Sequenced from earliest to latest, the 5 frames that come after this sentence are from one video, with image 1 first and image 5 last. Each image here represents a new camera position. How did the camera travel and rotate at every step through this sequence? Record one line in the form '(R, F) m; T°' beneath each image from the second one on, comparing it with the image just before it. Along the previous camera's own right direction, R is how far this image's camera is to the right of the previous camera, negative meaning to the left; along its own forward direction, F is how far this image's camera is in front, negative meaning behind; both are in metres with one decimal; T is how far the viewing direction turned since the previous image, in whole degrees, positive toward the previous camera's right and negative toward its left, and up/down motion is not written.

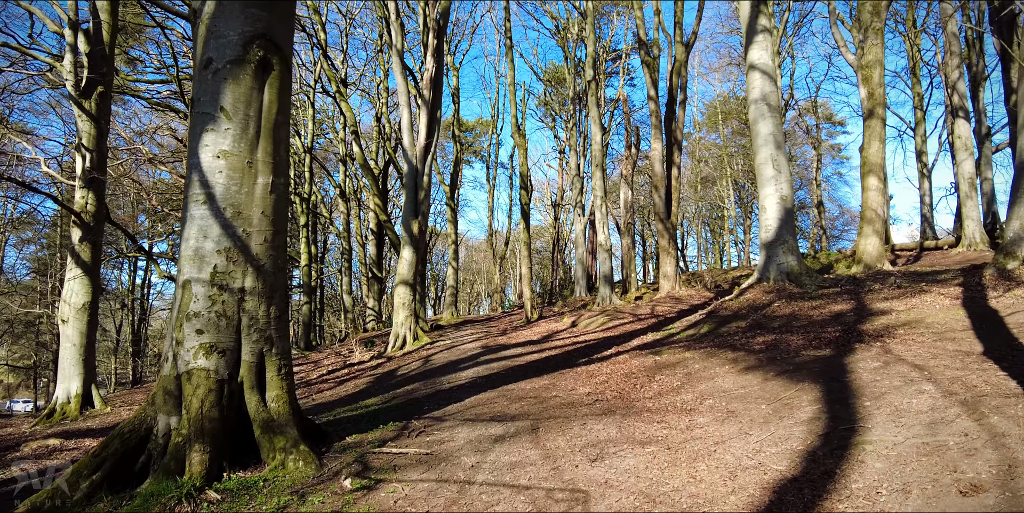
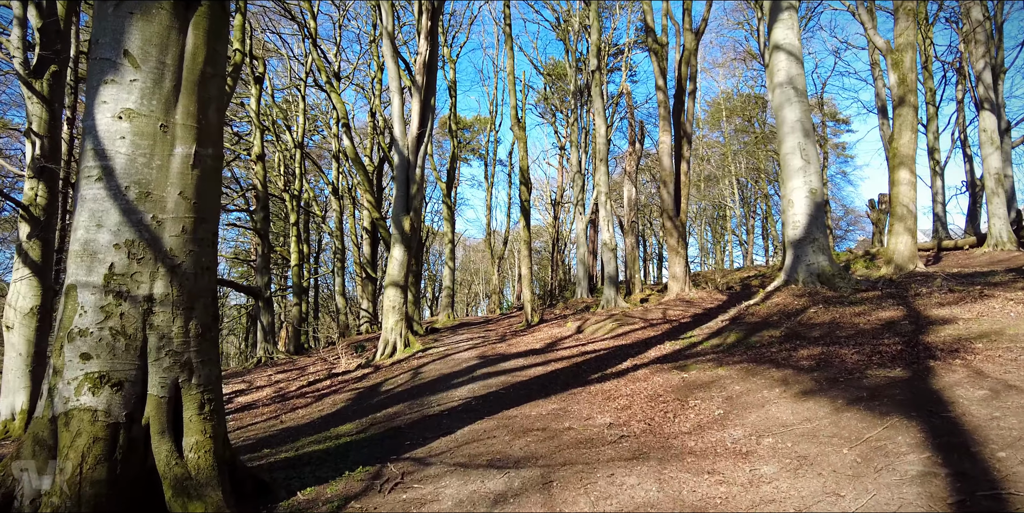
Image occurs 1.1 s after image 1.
(0.0, +0.9) m; 0°
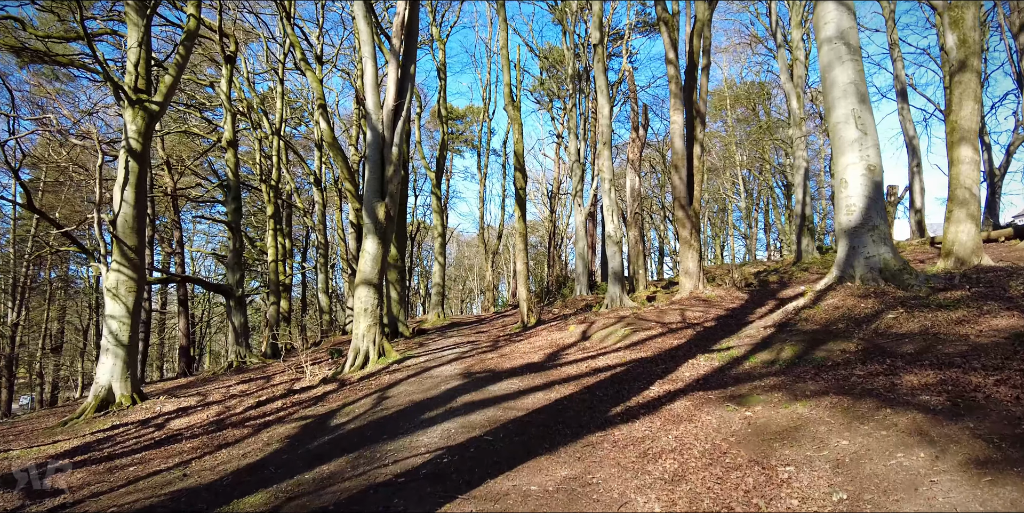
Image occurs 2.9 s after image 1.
(0.0, +1.5) m; 0°
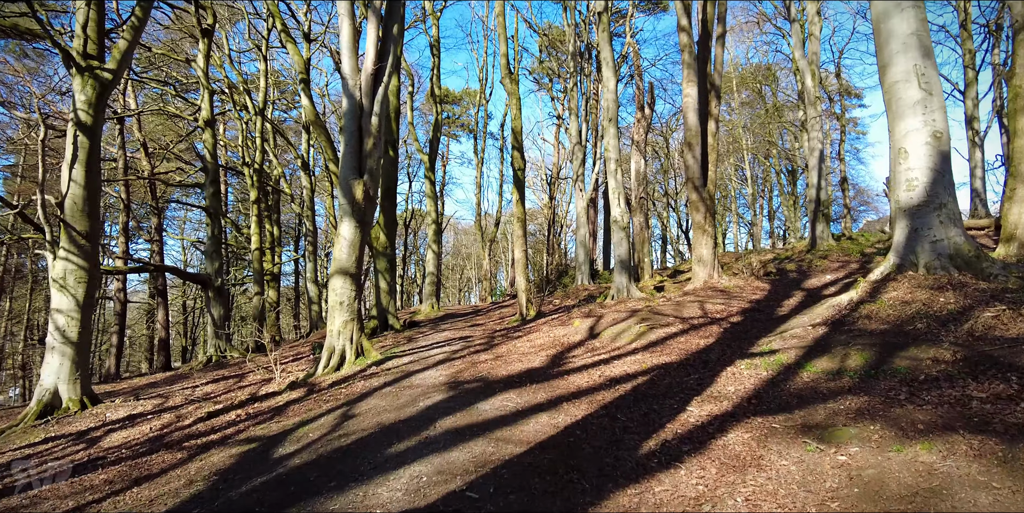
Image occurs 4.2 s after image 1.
(0.0, +1.1) m; 0°
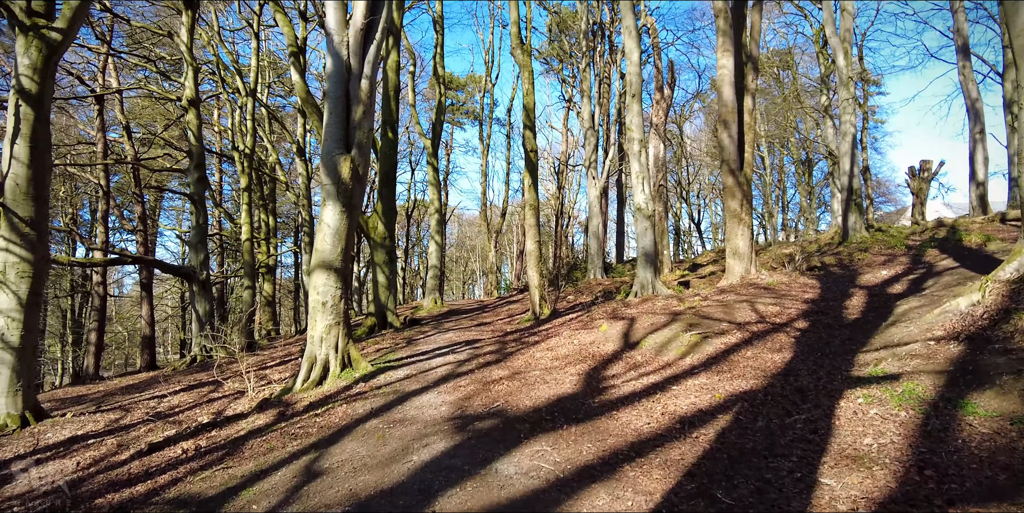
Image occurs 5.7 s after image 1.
(-0.1, +1.3) m; 0°
